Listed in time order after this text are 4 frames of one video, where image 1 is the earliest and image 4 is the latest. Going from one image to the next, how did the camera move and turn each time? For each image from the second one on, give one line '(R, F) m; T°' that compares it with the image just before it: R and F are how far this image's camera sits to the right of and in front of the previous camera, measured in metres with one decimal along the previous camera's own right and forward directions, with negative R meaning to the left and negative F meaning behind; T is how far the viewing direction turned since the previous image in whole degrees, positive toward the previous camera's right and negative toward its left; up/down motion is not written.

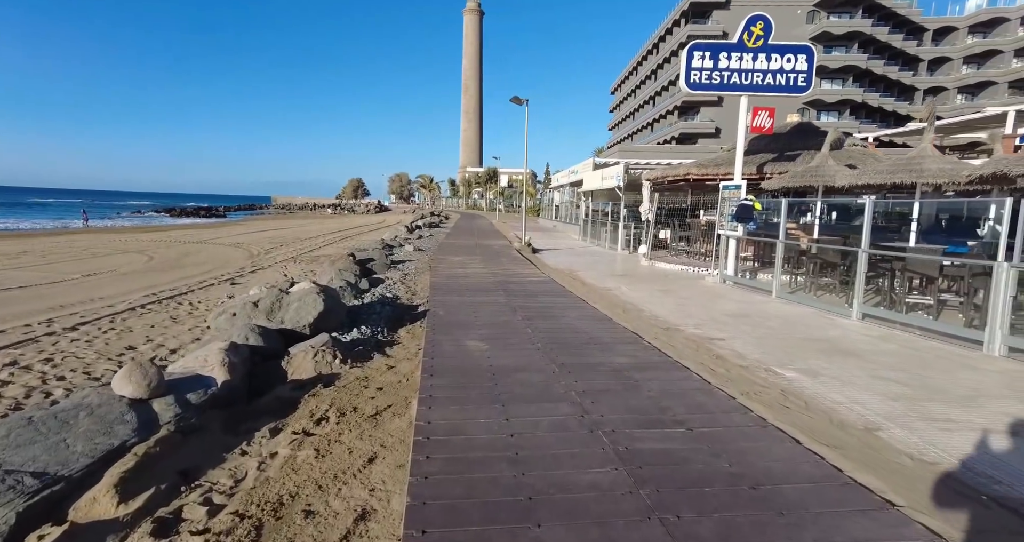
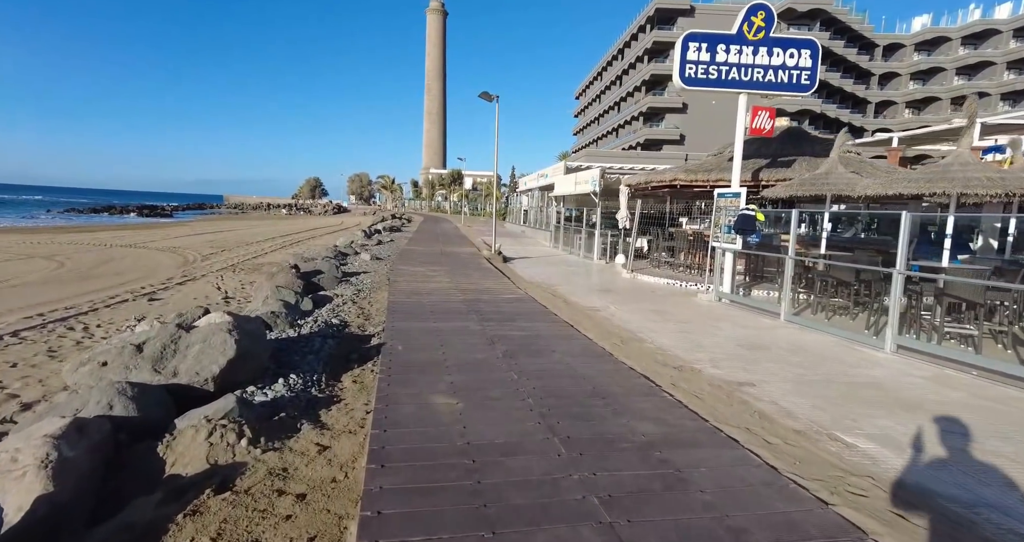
(-0.2, +1.5) m; +4°
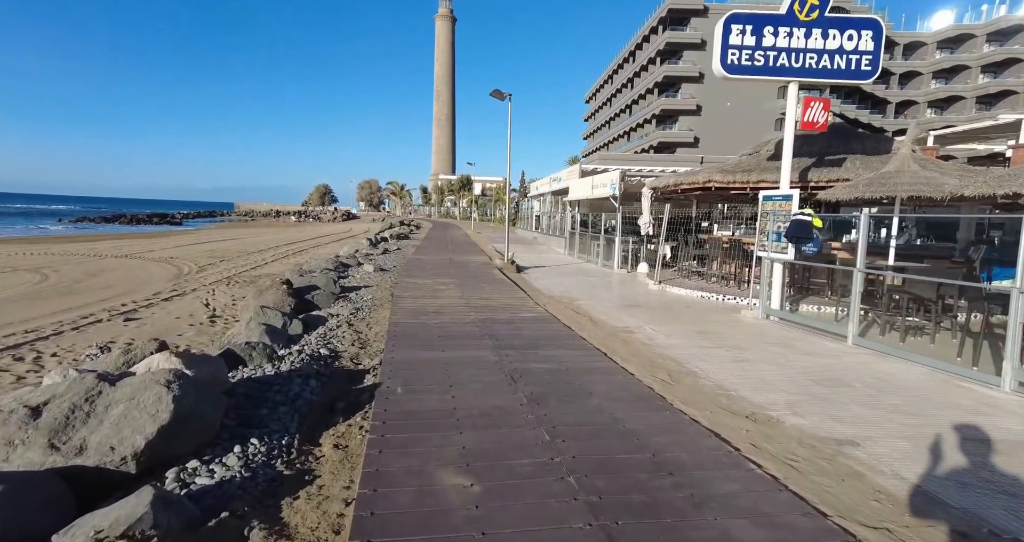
(-0.2, +1.3) m; -1°
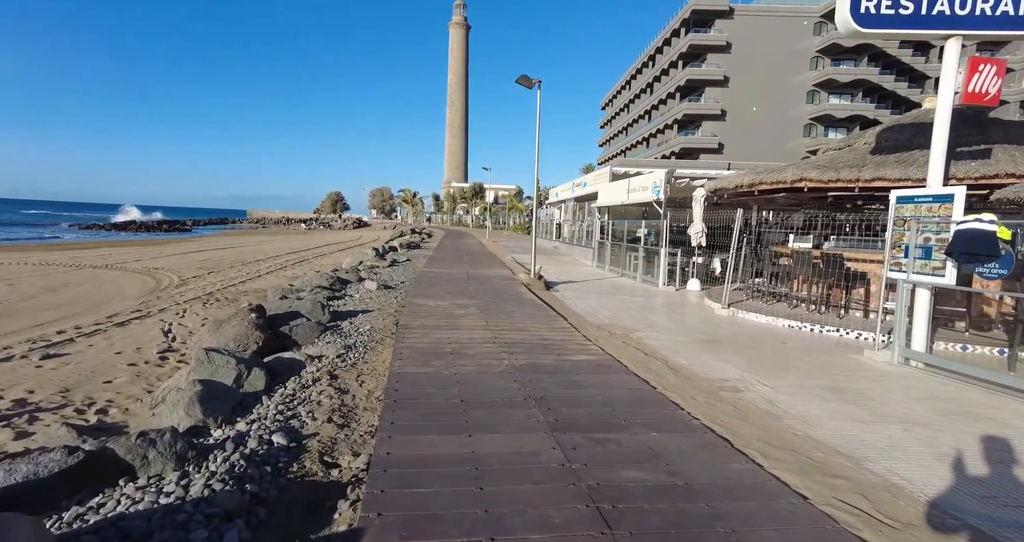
(-0.5, +2.5) m; -1°
